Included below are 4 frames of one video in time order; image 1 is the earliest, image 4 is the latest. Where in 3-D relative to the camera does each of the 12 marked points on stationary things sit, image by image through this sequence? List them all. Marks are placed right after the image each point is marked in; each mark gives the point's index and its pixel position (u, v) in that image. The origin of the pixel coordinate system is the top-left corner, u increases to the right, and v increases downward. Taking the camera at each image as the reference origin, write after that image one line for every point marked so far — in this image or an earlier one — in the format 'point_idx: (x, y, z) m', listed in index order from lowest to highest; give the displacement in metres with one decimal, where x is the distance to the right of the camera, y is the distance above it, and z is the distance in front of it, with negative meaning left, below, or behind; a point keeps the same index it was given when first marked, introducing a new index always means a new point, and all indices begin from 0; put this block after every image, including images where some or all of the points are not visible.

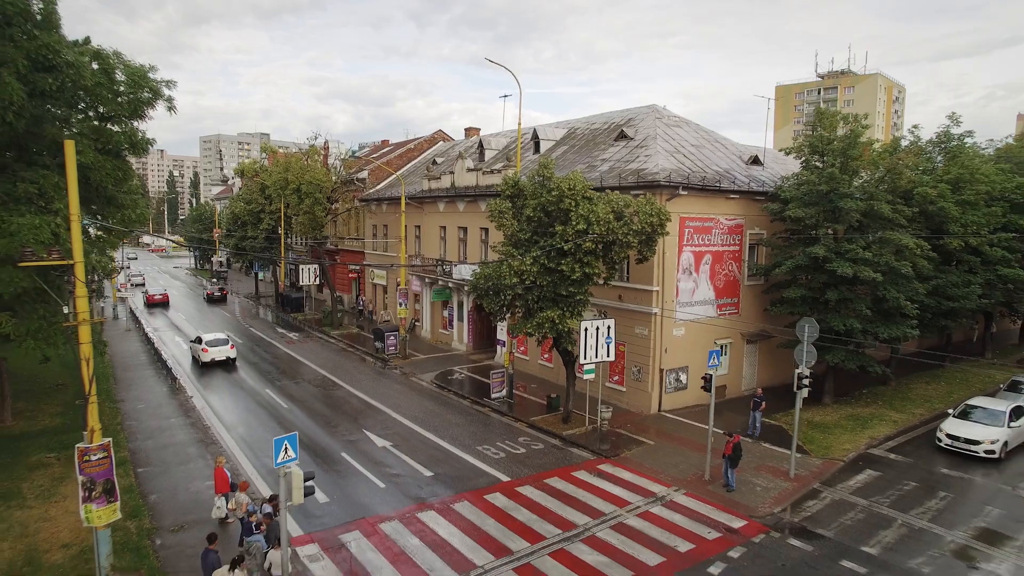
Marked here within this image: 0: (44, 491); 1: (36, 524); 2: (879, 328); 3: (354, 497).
0: (-8.9, -3.7, +14.1) m
1: (-8.0, -4.0, +12.5) m
2: (+10.0, -1.1, +19.7) m
3: (-3.0, -4.0, +14.2) m
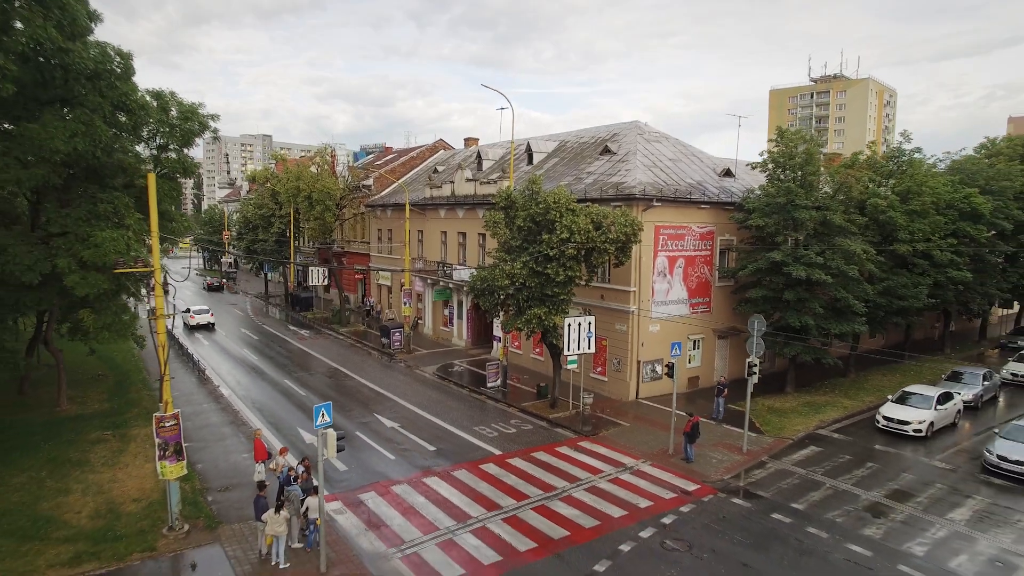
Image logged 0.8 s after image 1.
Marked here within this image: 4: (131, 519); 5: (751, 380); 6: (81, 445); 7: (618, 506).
0: (-9.1, -3.8, +16.6) m
1: (-8.2, -4.0, +15.1) m
2: (+9.8, -1.1, +22.3) m
3: (-3.2, -4.0, +16.8) m
4: (-6.9, -4.2, +13.5) m
5: (+6.3, -2.4, +20.6) m
6: (-10.2, -3.6, +17.5) m
7: (+2.2, -4.3, +14.8) m
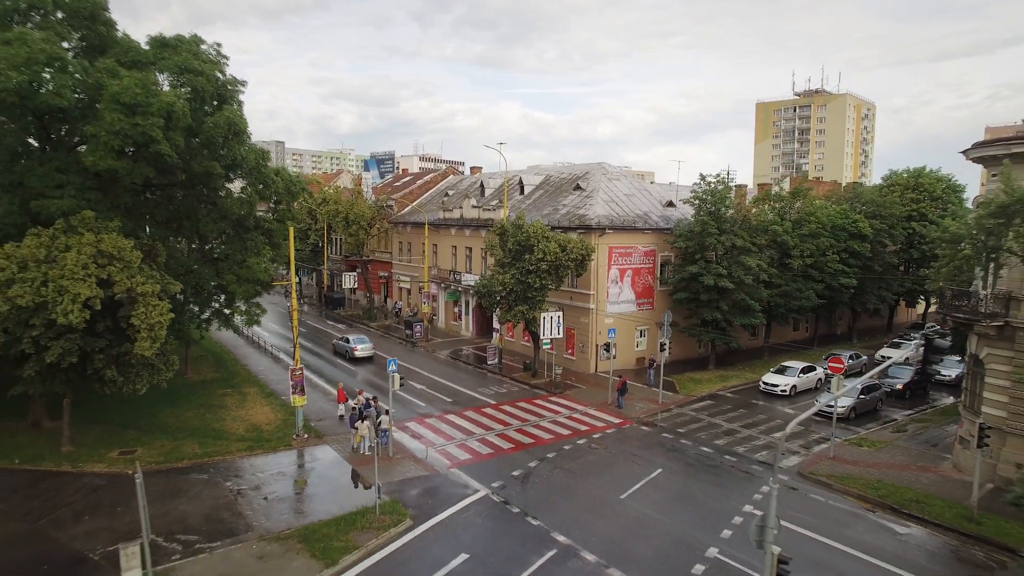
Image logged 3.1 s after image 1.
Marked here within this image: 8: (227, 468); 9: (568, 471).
0: (-9.4, -3.9, +25.3) m
1: (-8.6, -4.1, +23.8) m
2: (+9.5, -1.3, +30.9) m
3: (-3.6, -4.2, +25.5) m
4: (-7.3, -4.4, +22.2) m
5: (+6.0, -2.5, +29.2) m
6: (-10.6, -3.8, +26.2) m
7: (+1.8, -4.5, +23.5) m
8: (-7.5, -4.7, +19.2) m
9: (+1.5, -4.9, +19.5) m
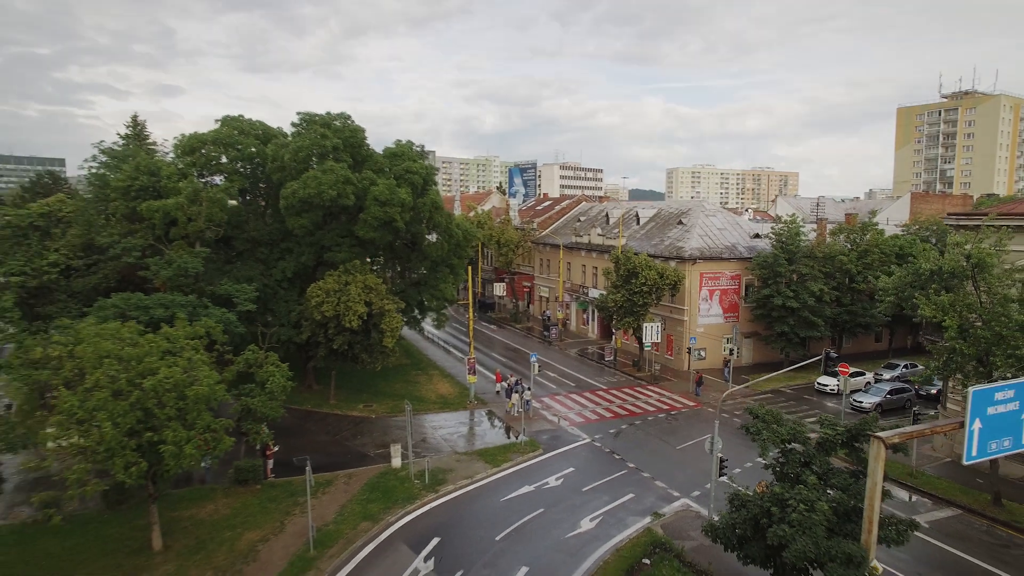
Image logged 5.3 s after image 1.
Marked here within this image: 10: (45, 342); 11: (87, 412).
0: (-4.2, -4.6, +36.9) m
1: (-3.7, -4.8, +35.2) m
2: (+15.4, -2.3, +38.7) m
3: (+1.5, -5.0, +35.9) m
4: (-2.7, -5.1, +33.4) m
5: (+11.7, -3.5, +37.7) m
6: (-5.2, -4.4, +37.9) m
7: (+6.4, -5.4, +32.9) m
8: (-3.5, -5.4, +30.5) m
9: (+5.3, -5.8, +29.1) m
10: (-11.4, -1.4, +18.1) m
11: (-8.3, -2.4, +14.4) m
